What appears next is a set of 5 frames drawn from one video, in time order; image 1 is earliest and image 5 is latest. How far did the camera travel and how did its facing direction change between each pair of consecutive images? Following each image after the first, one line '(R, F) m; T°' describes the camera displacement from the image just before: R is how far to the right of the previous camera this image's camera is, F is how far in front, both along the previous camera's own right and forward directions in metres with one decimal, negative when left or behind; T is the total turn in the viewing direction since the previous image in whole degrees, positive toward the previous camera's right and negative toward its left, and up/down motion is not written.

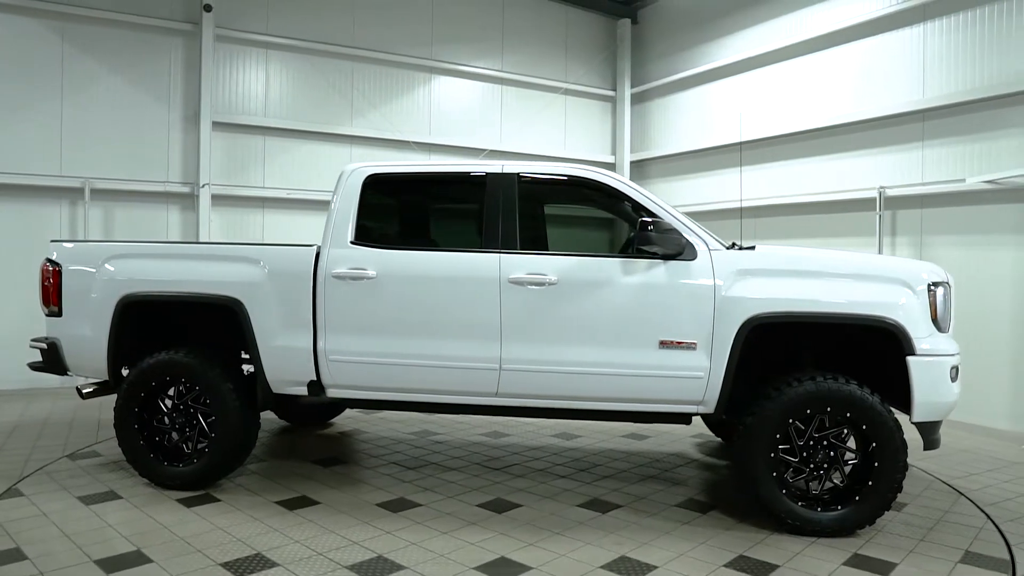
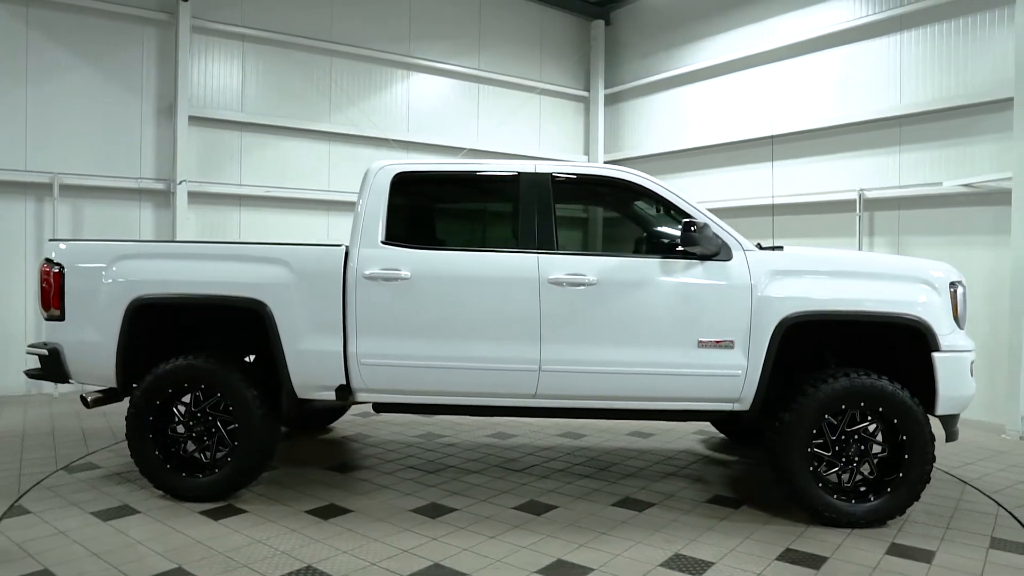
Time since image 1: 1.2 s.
(-0.5, +0.1) m; +5°
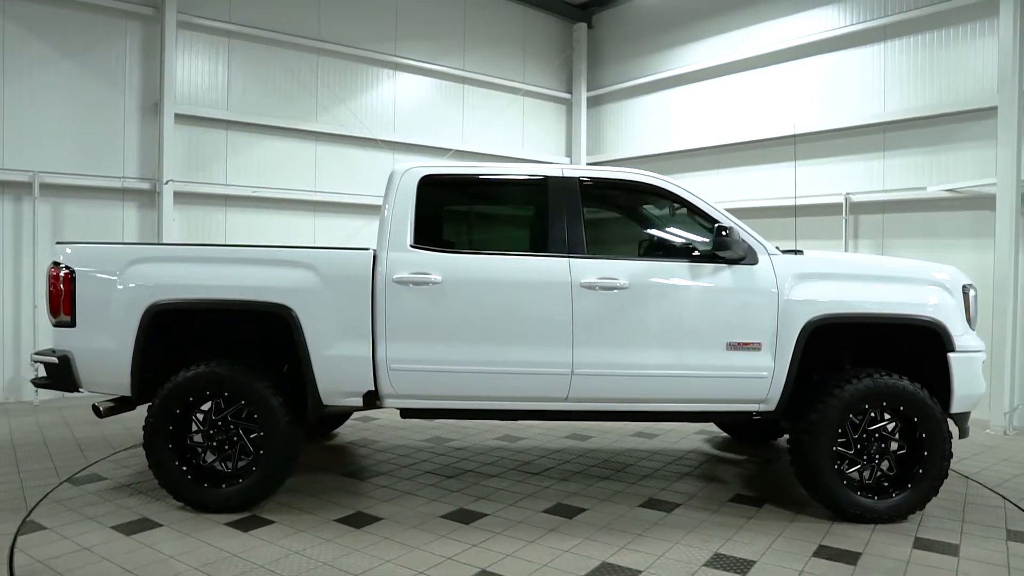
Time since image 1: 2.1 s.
(-0.4, 0.0) m; +3°
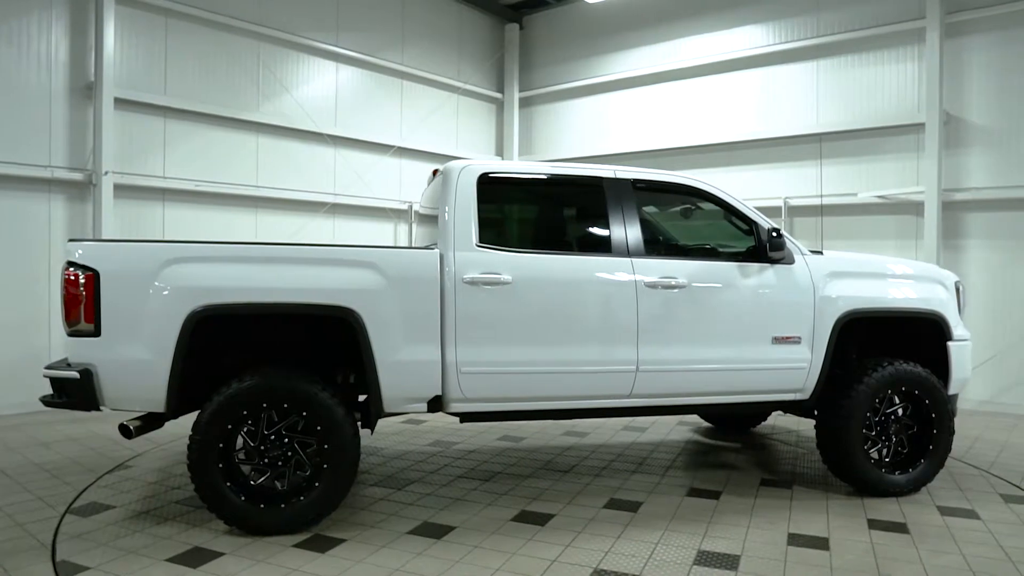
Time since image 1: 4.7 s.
(-1.1, +0.1) m; +11°
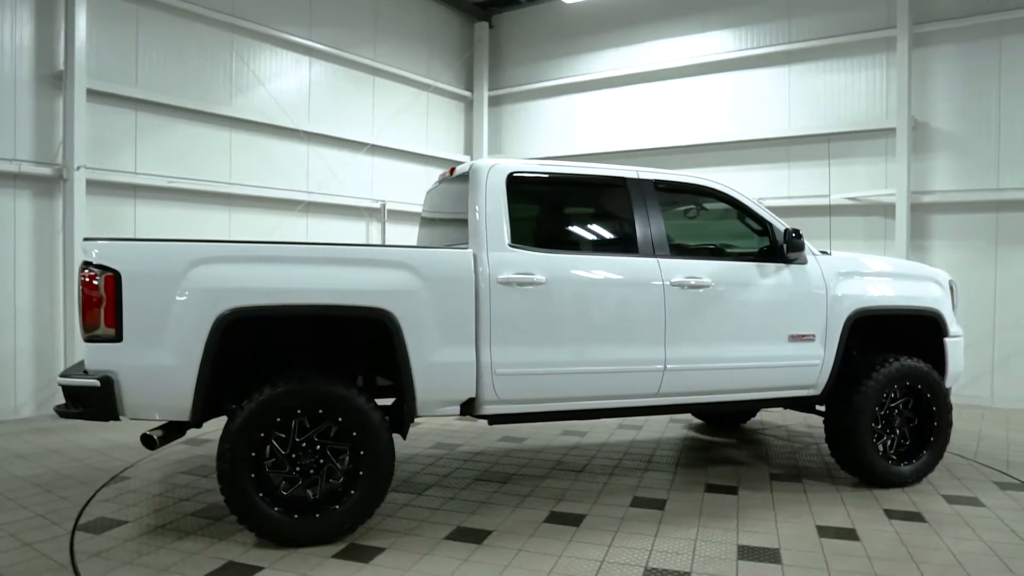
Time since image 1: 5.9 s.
(-0.5, 0.0) m; +5°
